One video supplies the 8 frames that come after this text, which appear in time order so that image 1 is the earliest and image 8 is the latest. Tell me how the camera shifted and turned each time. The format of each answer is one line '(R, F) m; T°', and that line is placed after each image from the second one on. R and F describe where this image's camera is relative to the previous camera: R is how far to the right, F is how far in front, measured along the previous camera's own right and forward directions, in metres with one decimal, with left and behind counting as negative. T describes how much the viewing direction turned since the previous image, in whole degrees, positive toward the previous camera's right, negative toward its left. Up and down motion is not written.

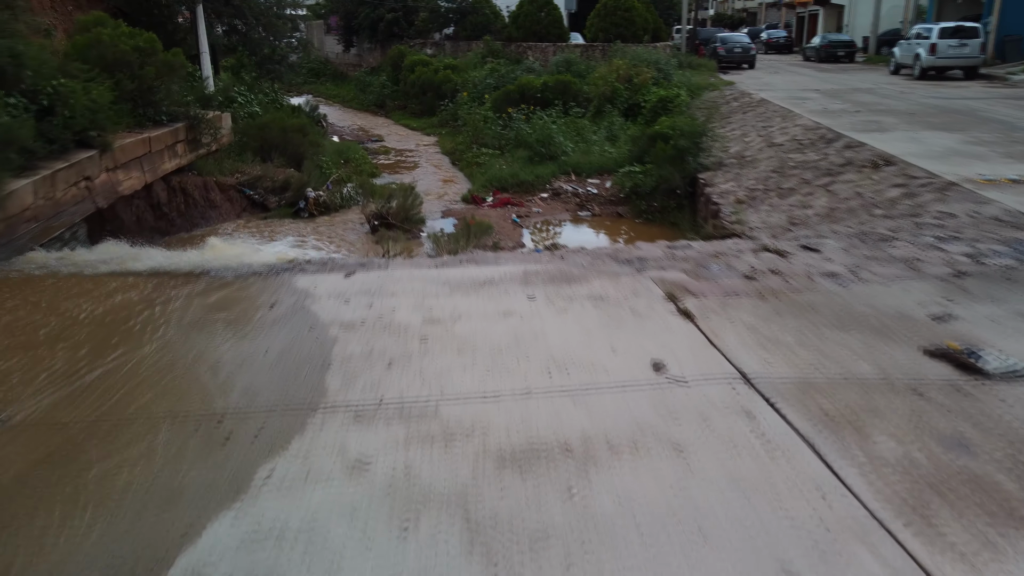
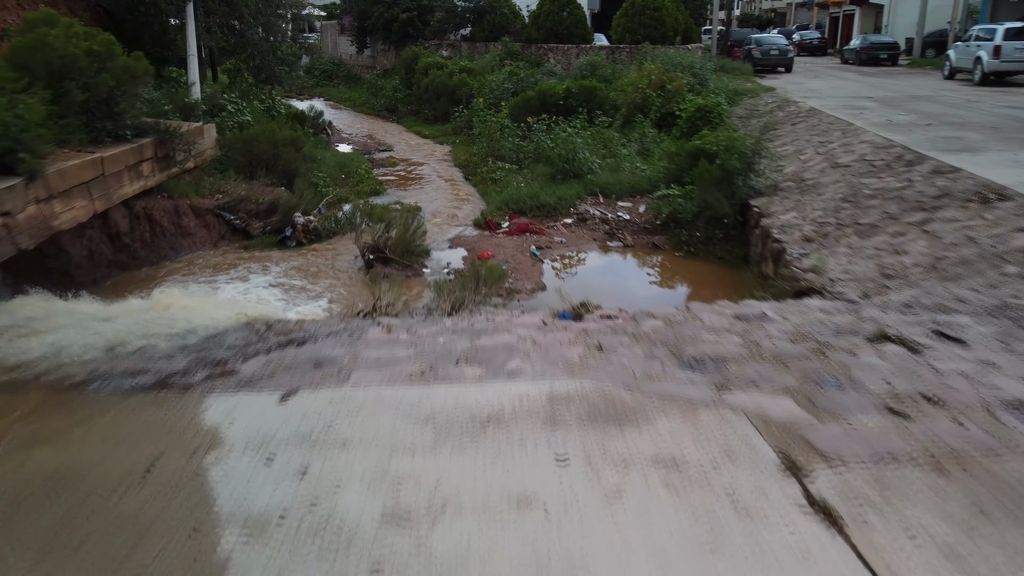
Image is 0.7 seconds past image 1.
(0.0, +1.3) m; -1°
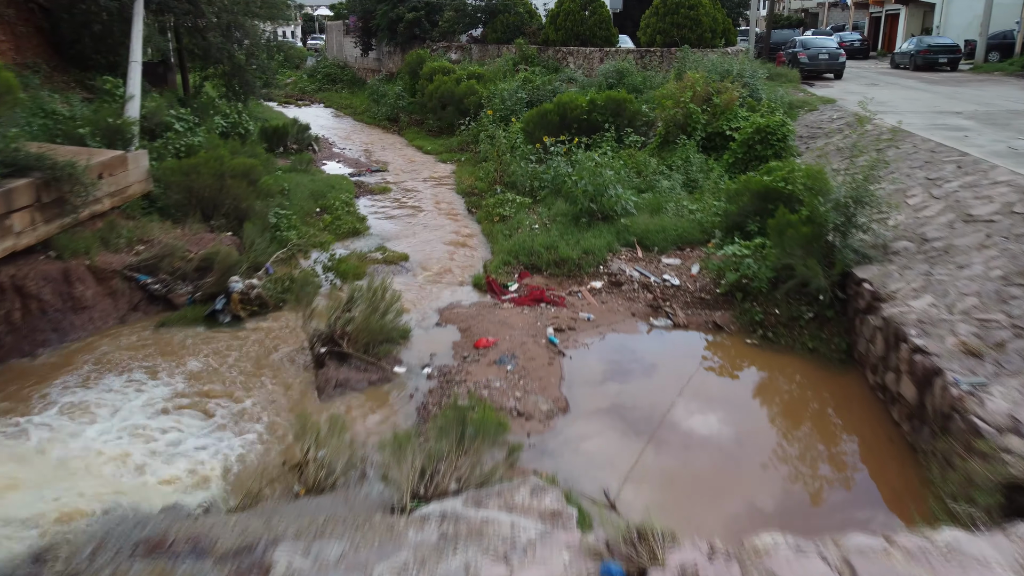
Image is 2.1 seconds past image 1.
(0.0, +2.1) m; -1°
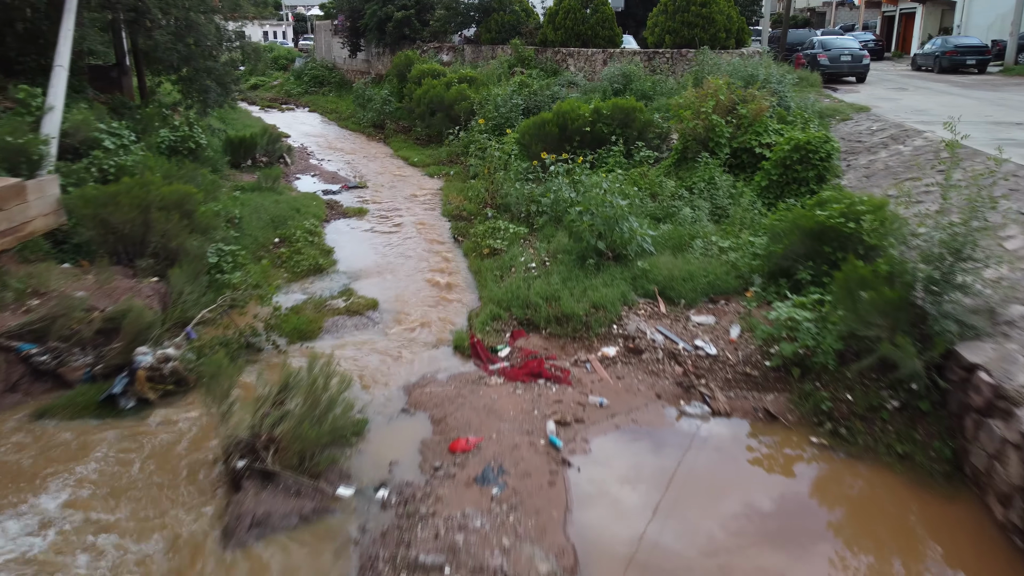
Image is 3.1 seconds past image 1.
(+0.1, +1.4) m; 0°
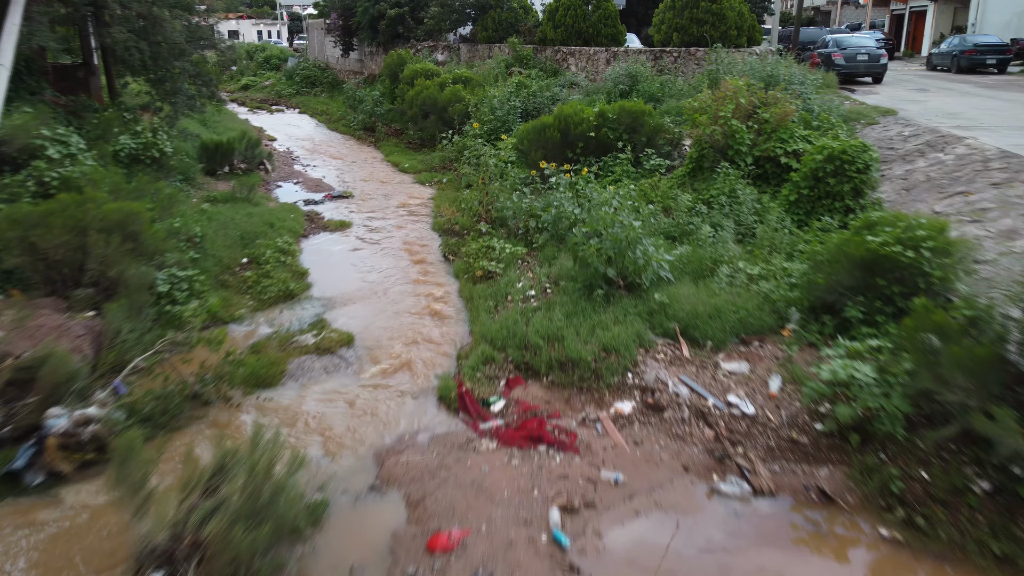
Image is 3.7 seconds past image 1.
(0.0, +0.9) m; 0°
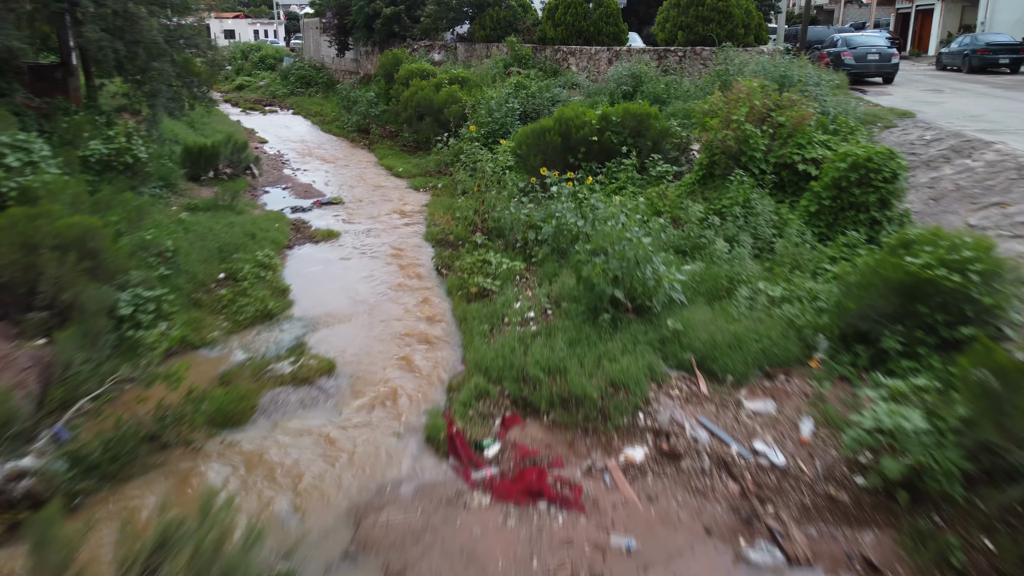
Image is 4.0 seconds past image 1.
(0.0, +0.5) m; 0°
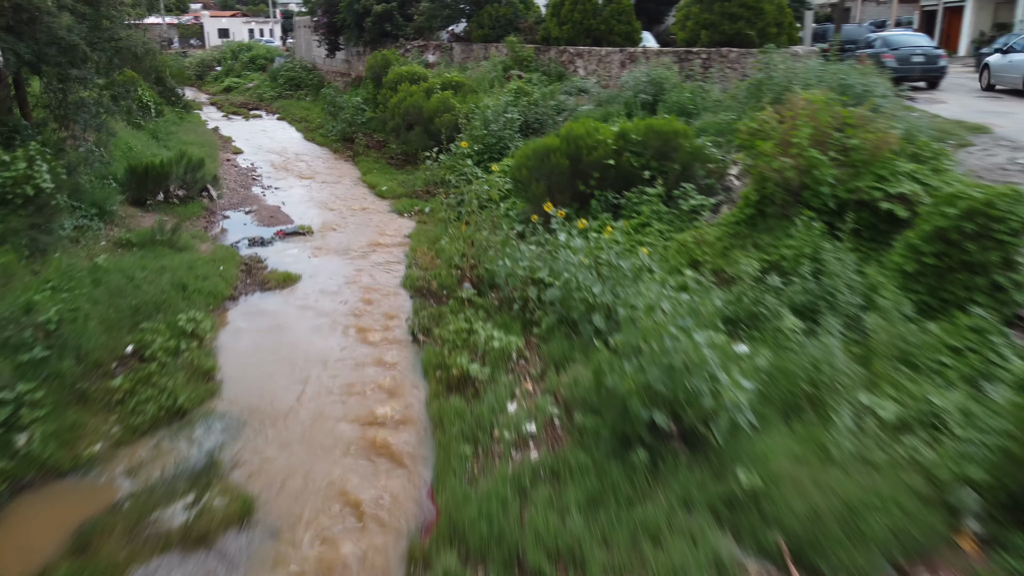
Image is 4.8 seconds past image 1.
(0.0, +1.5) m; 0°
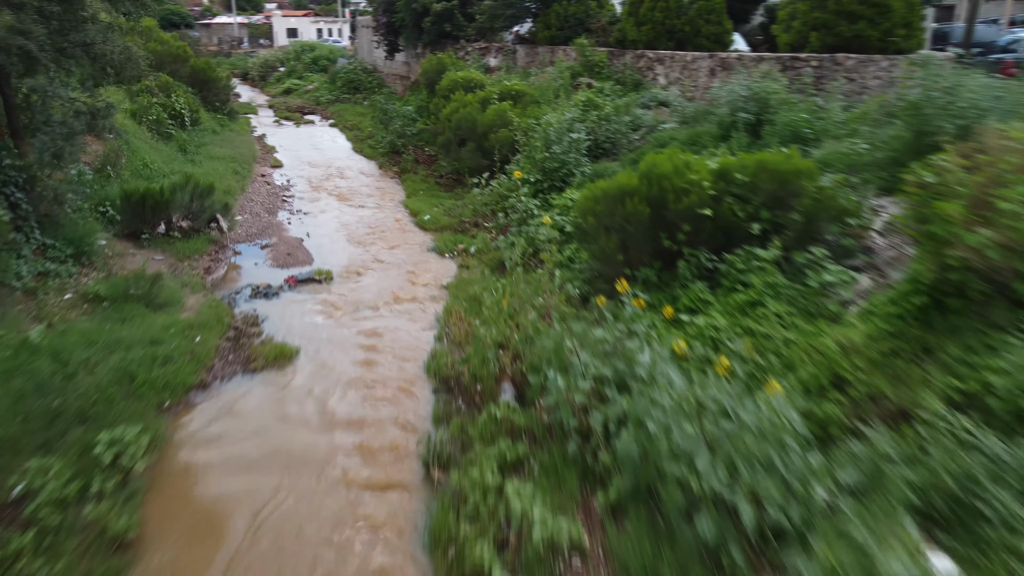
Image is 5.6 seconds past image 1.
(0.0, +1.7) m; -5°
